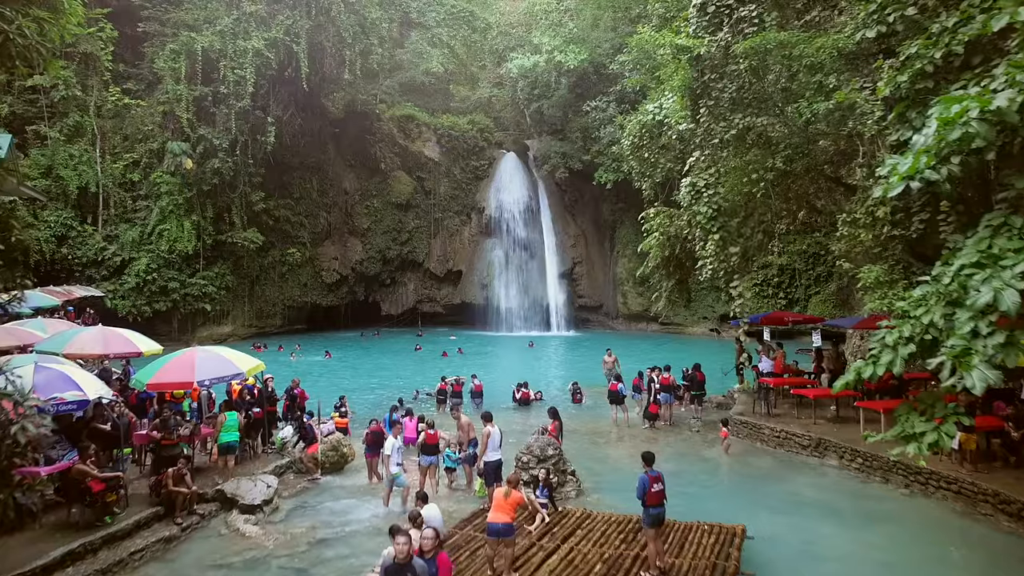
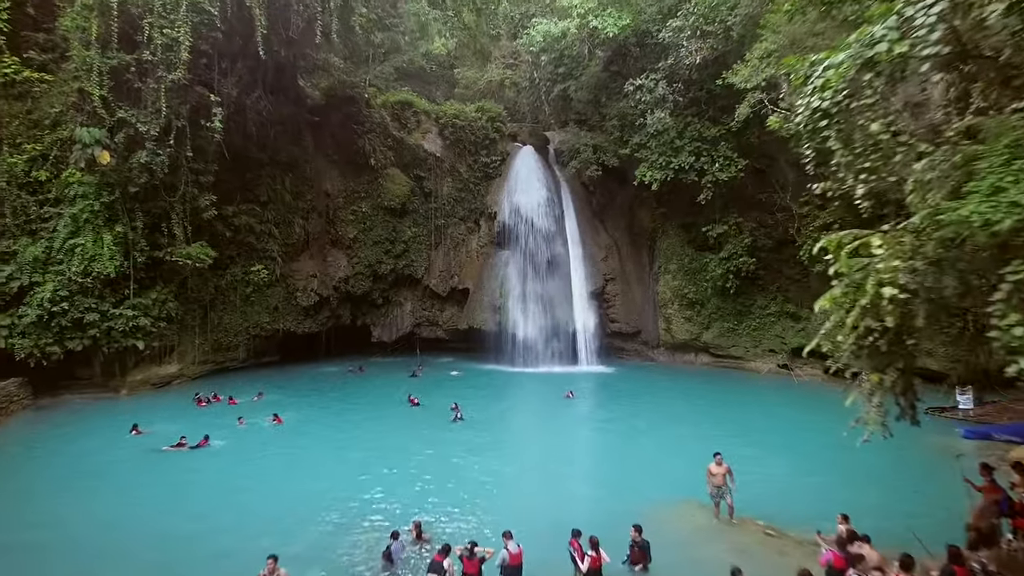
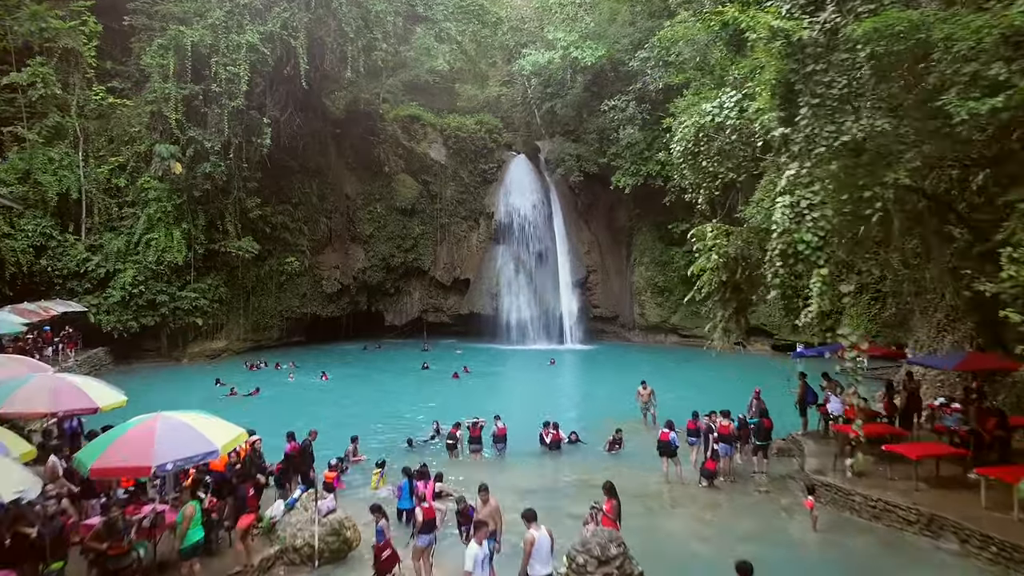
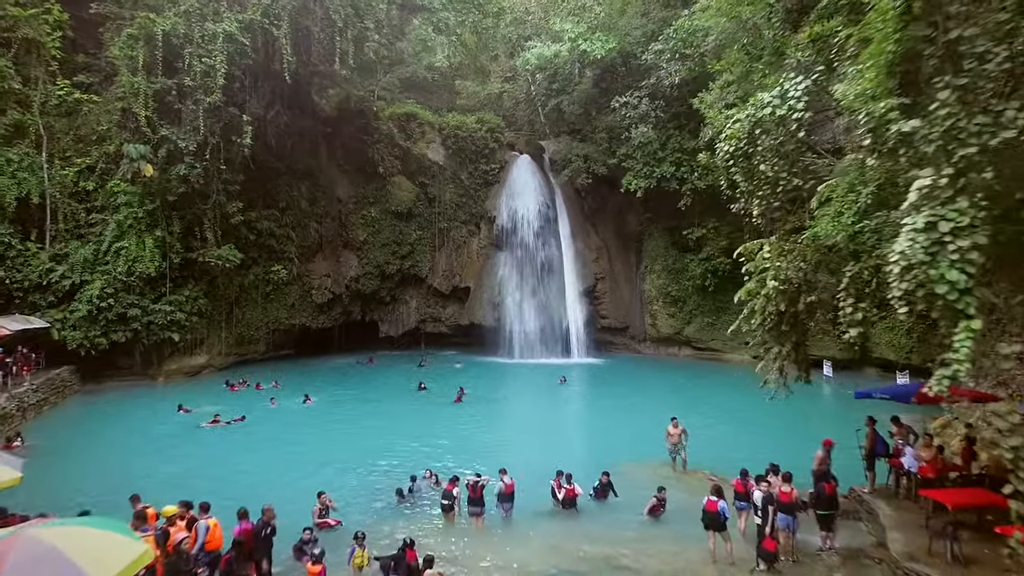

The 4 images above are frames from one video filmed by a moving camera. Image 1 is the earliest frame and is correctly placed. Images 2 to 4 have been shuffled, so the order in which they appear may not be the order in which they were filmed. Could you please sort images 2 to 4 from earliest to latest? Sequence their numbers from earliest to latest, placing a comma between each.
3, 4, 2
